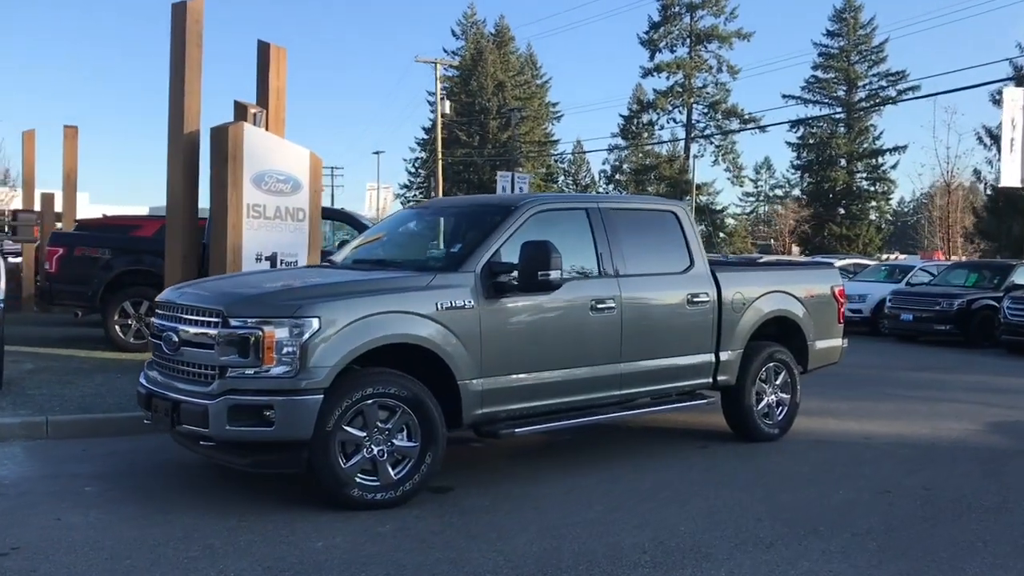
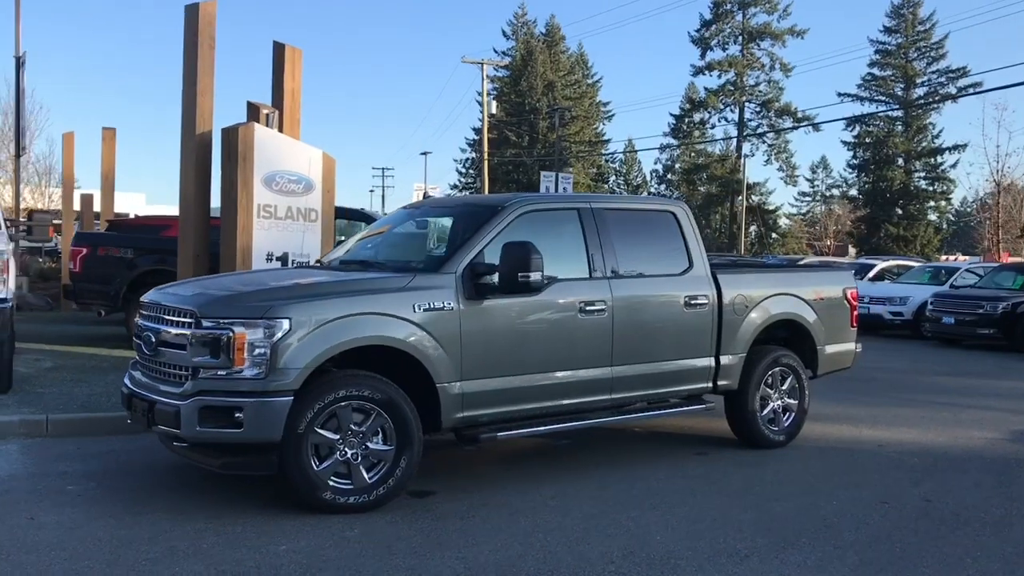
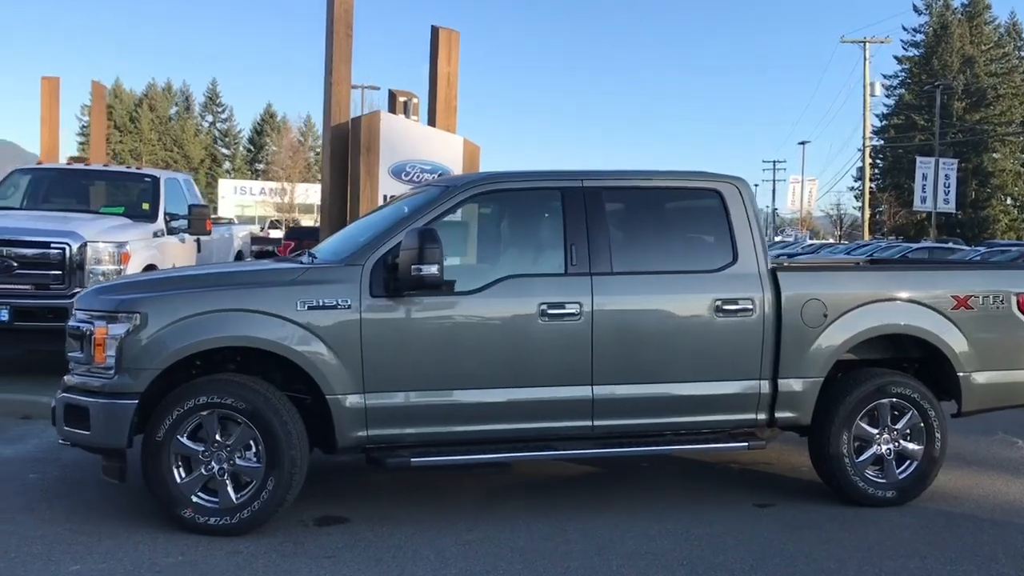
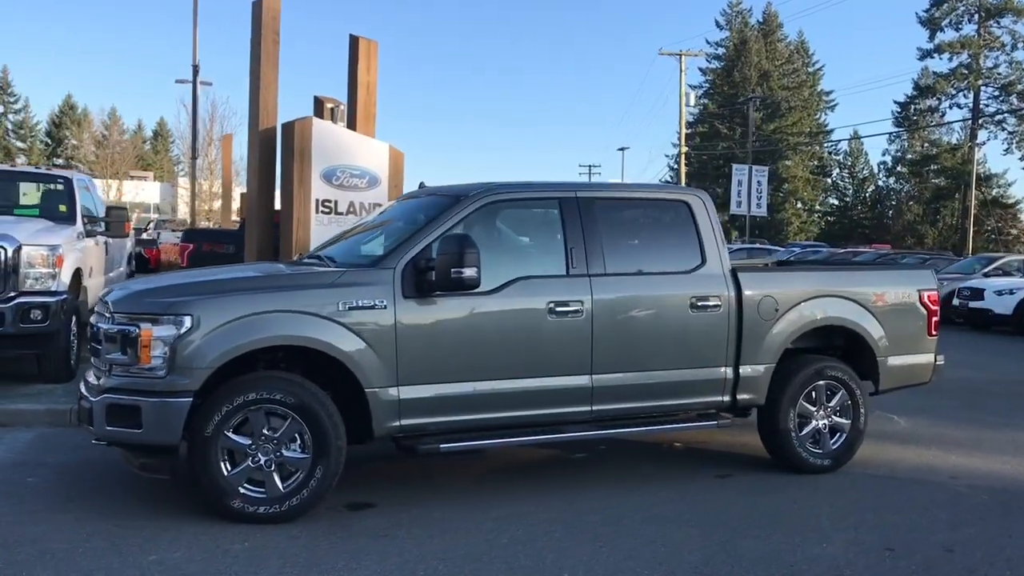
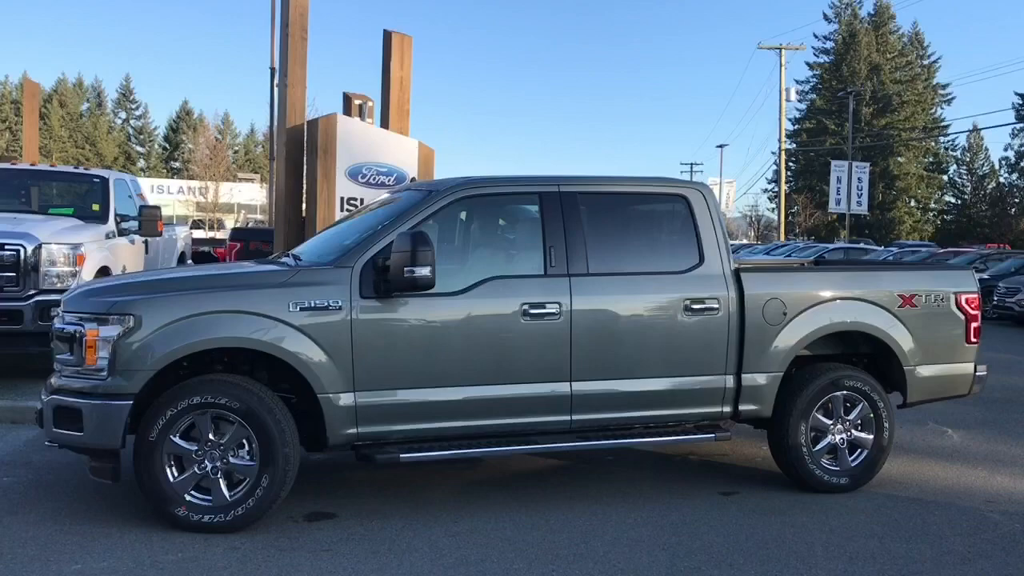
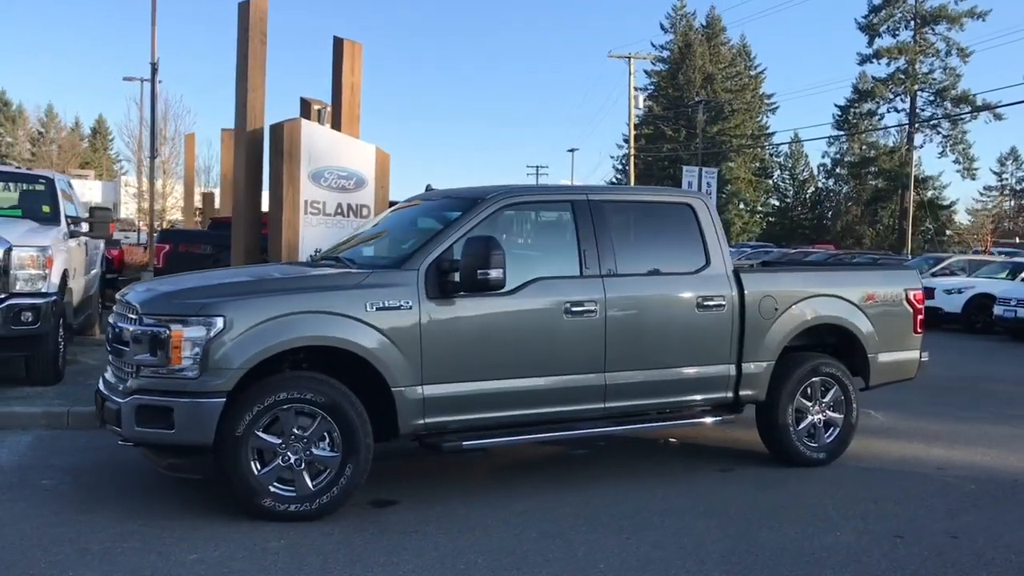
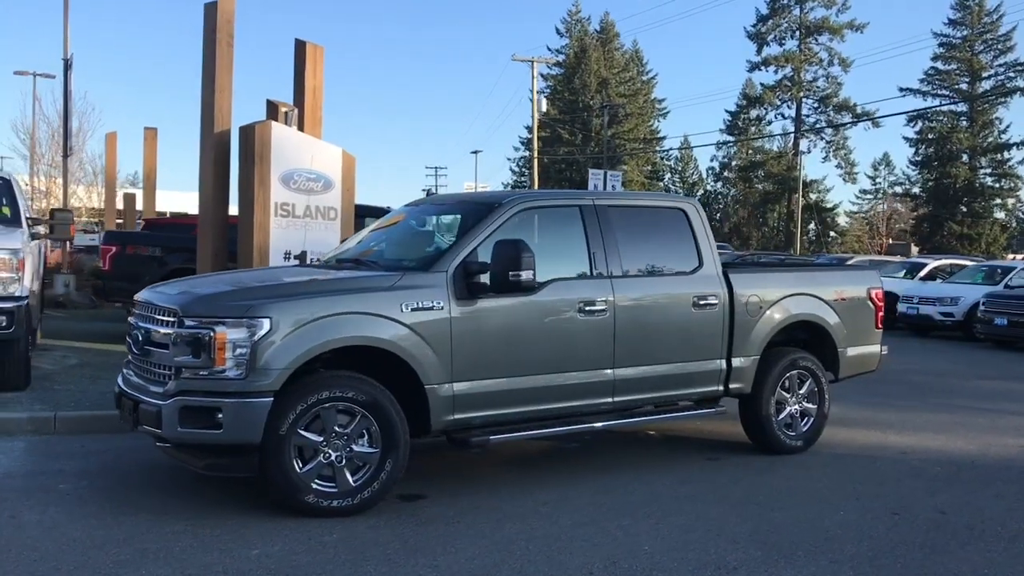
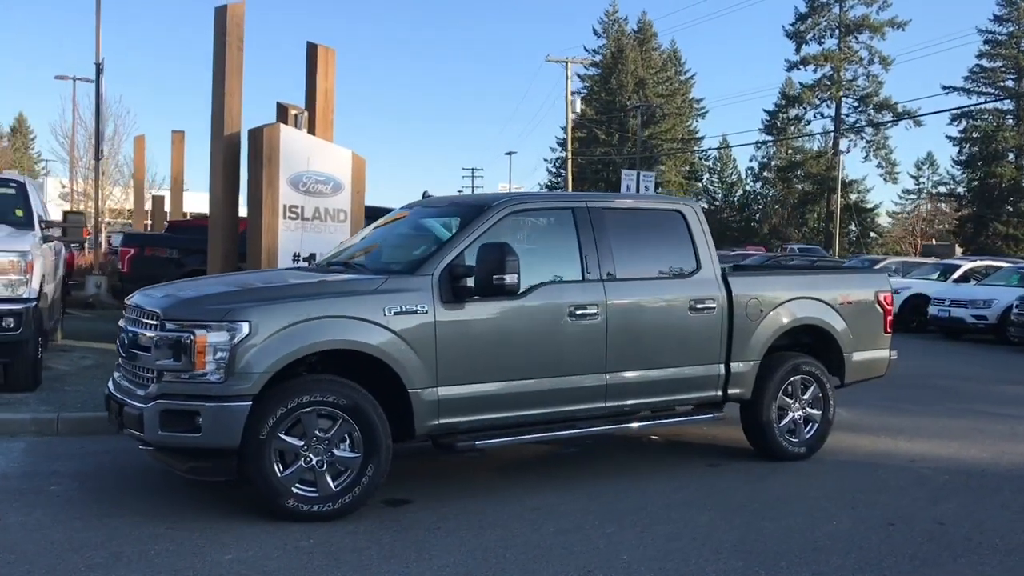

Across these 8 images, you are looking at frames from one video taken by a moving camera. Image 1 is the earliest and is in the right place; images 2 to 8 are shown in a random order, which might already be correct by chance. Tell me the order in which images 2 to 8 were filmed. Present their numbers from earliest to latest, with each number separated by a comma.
2, 7, 8, 6, 4, 5, 3
